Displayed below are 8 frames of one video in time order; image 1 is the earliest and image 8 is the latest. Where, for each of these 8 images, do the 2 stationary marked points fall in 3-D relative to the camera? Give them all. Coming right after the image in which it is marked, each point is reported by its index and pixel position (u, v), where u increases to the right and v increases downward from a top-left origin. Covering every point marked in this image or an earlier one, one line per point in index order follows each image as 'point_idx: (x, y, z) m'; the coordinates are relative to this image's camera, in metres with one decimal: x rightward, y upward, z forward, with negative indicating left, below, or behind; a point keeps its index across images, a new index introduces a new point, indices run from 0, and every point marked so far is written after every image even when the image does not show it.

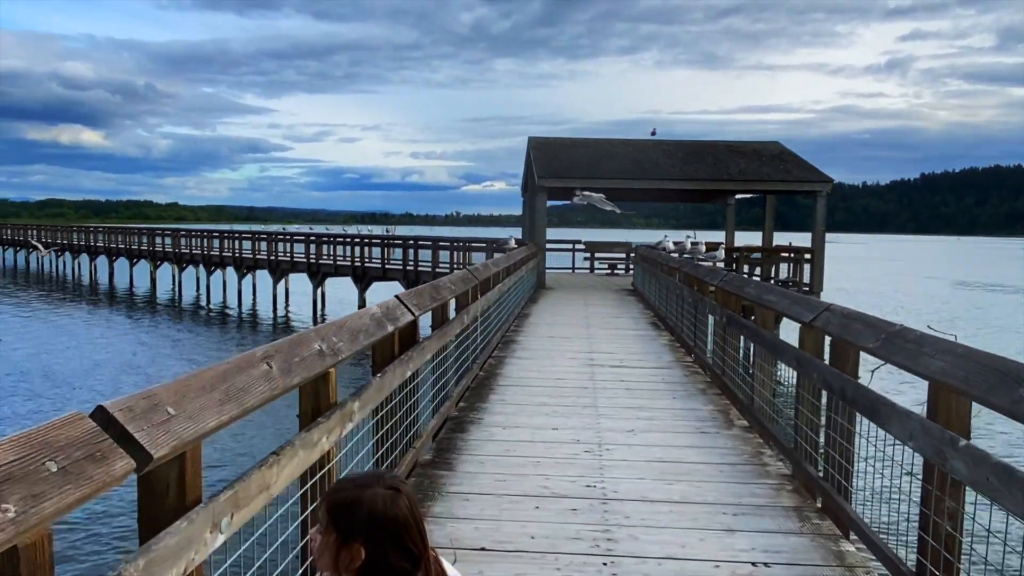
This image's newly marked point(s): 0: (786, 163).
0: (+6.2, +2.8, +17.5) m
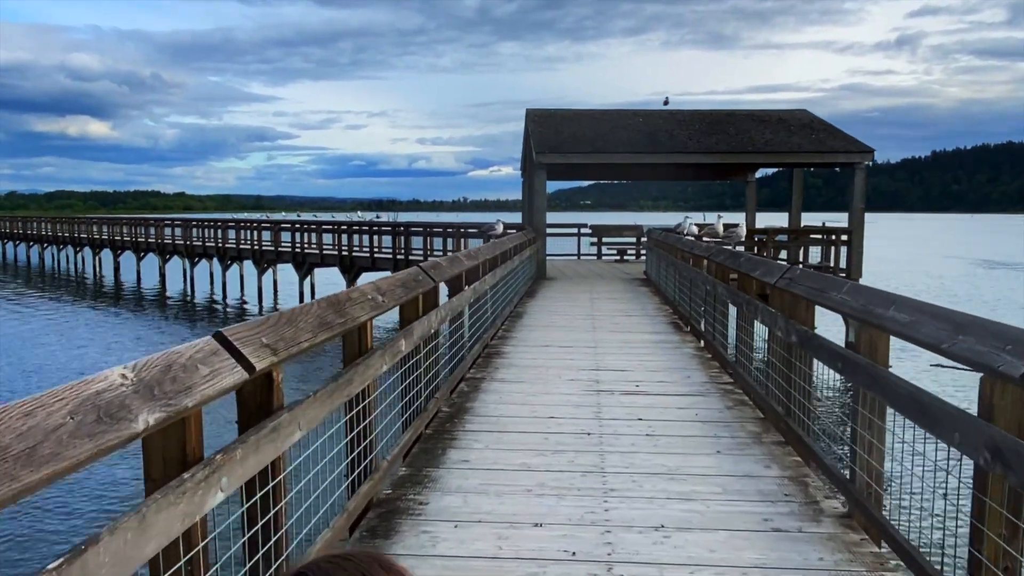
0: (+6.1, +3.1, +15.5) m
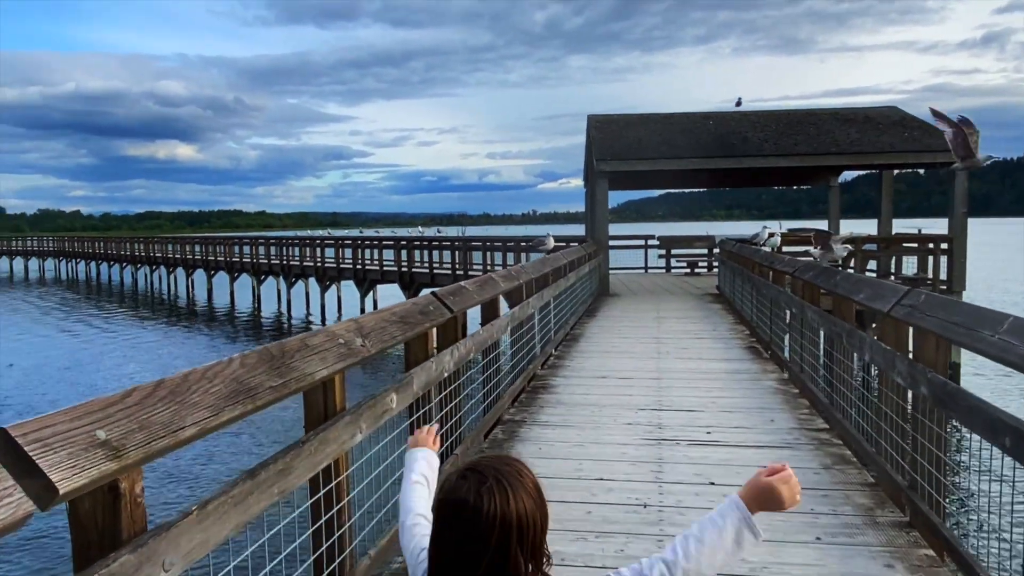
0: (+7.2, +2.9, +14.0) m
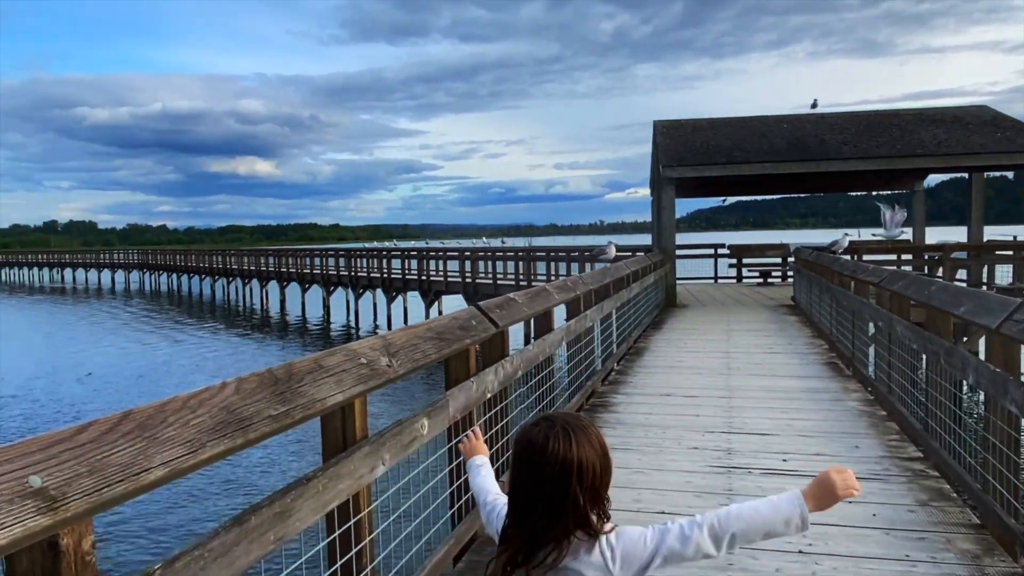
0: (+8.3, +2.7, +13.1) m
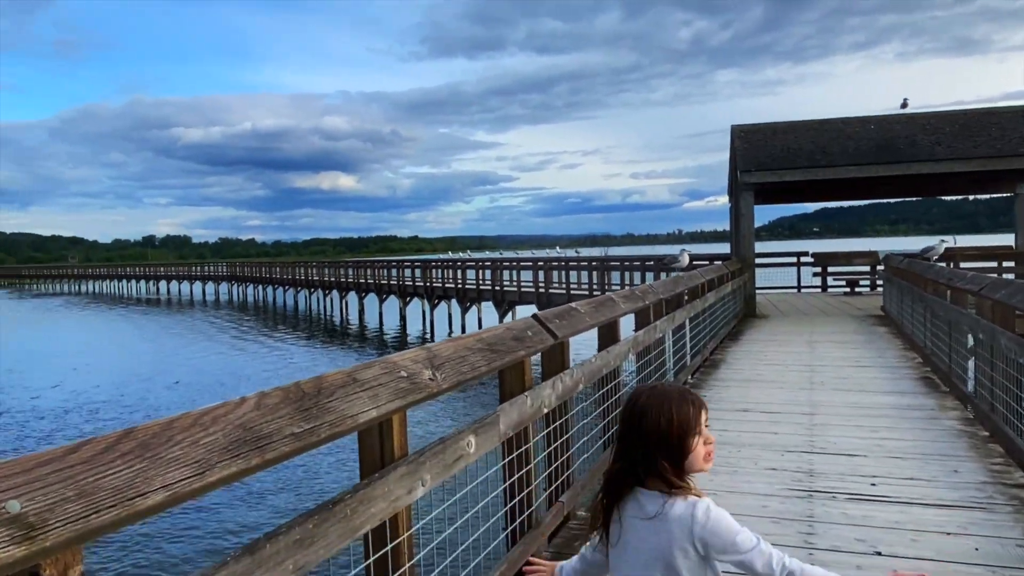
0: (+9.5, +2.5, +12.1) m
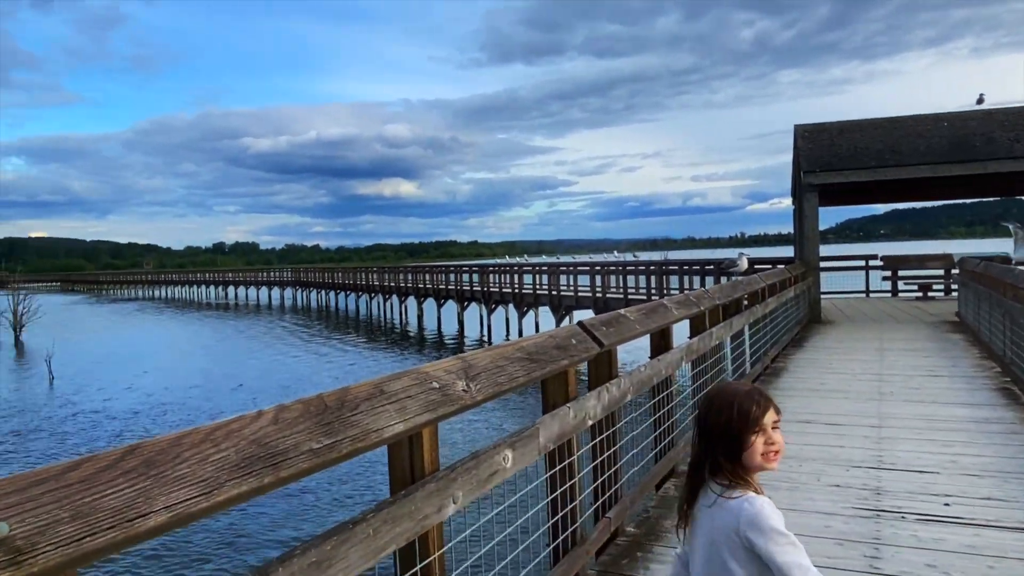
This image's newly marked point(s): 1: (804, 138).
0: (+10.3, +2.5, +11.2) m
1: (+5.1, +2.6, +13.4) m
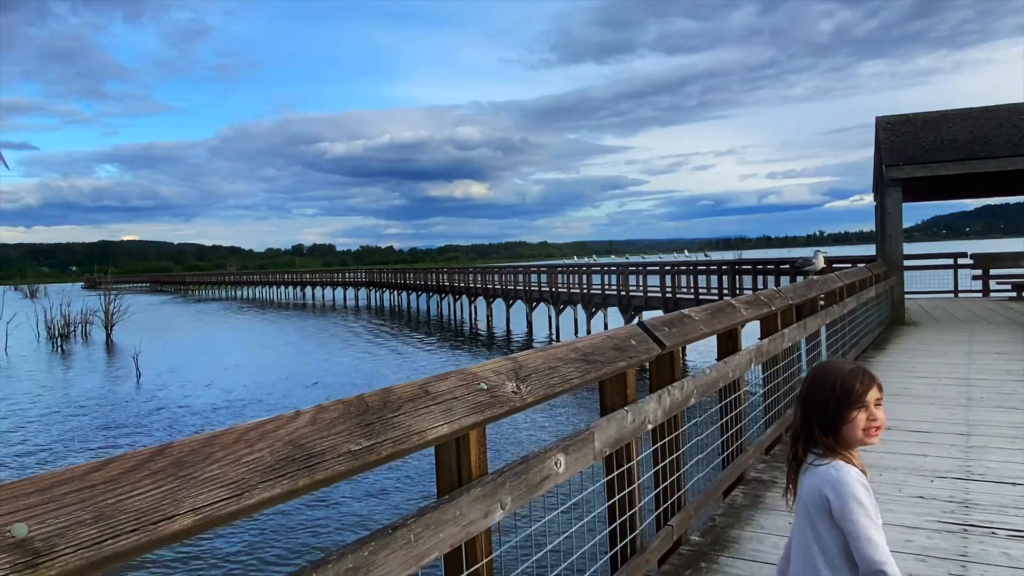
0: (+11.2, +2.5, +10.2) m
1: (+6.2, +2.6, +12.8) m
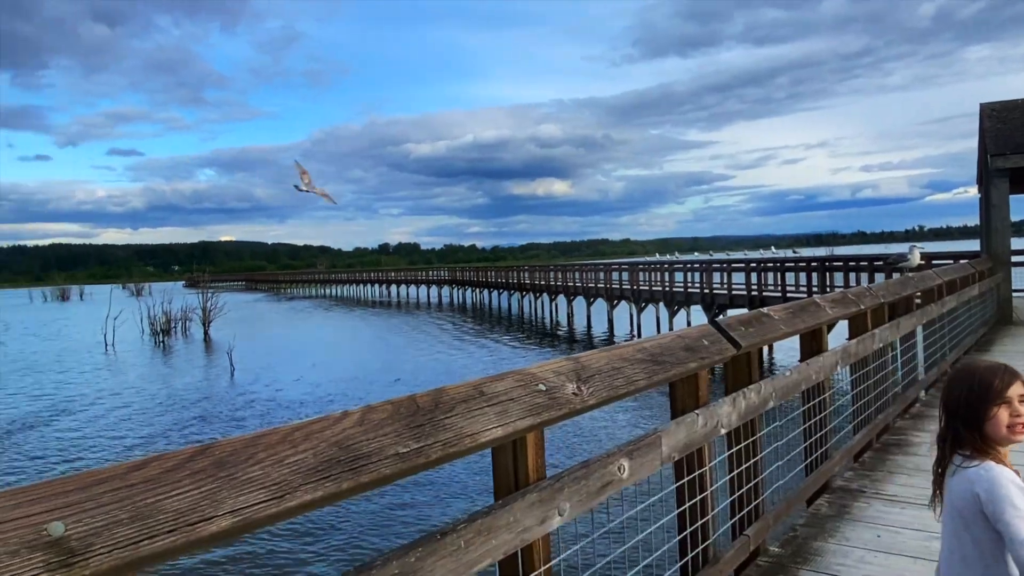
0: (+12.2, +2.5, +8.8) m
1: (+7.5, +2.6, +12.0) m
